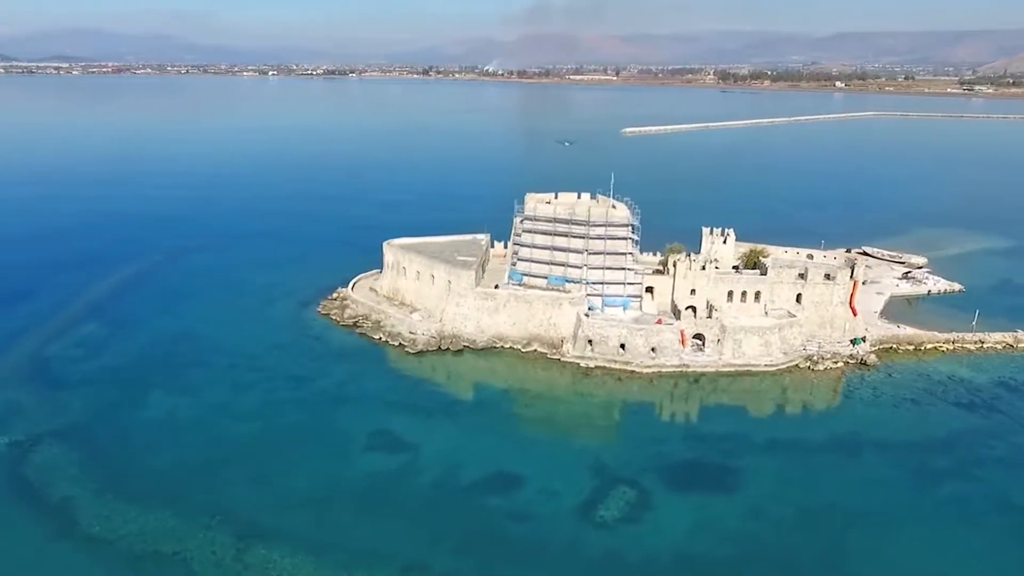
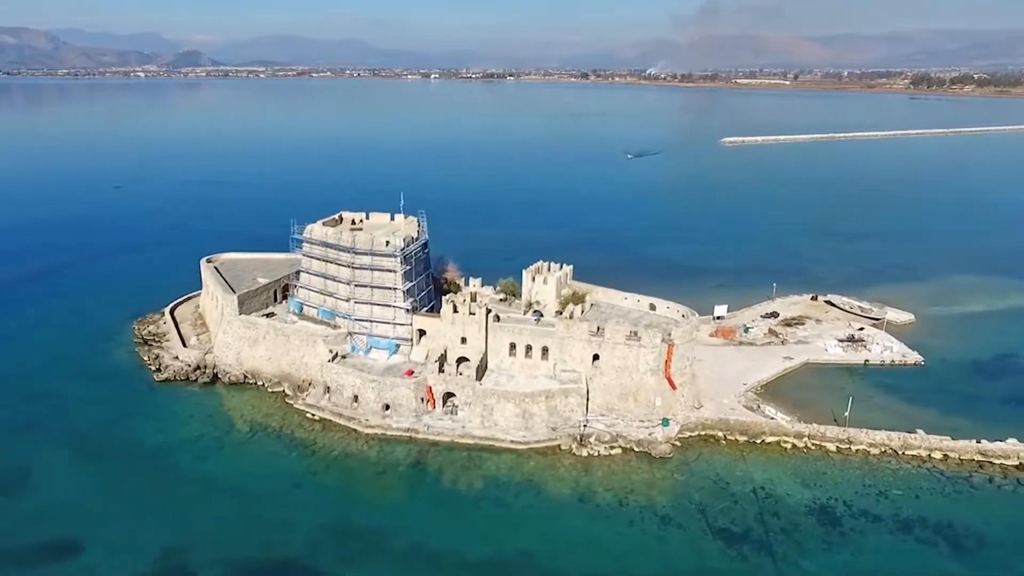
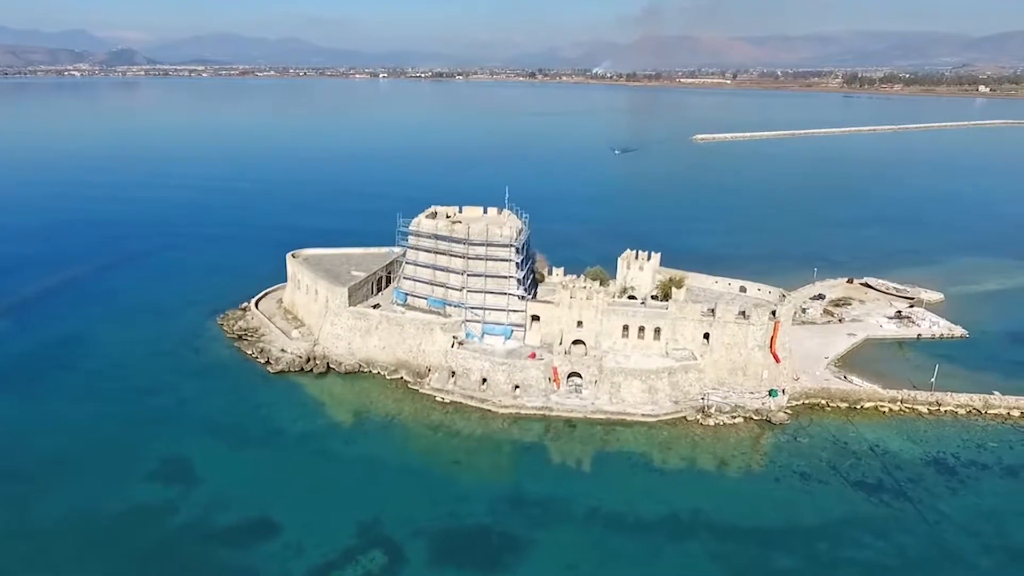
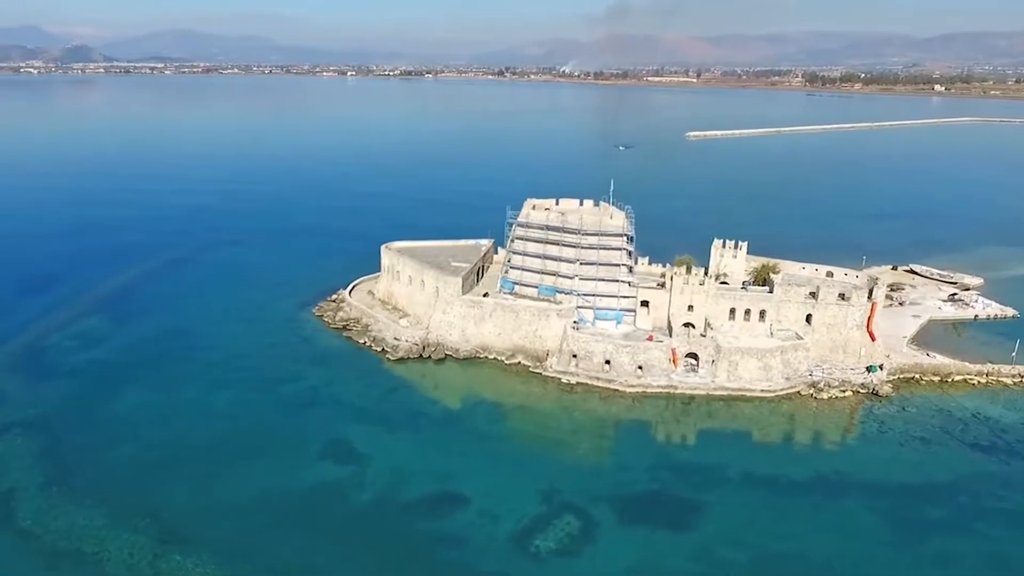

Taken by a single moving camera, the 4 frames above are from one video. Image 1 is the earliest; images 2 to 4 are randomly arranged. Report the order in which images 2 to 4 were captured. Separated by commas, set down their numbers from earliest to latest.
4, 3, 2
